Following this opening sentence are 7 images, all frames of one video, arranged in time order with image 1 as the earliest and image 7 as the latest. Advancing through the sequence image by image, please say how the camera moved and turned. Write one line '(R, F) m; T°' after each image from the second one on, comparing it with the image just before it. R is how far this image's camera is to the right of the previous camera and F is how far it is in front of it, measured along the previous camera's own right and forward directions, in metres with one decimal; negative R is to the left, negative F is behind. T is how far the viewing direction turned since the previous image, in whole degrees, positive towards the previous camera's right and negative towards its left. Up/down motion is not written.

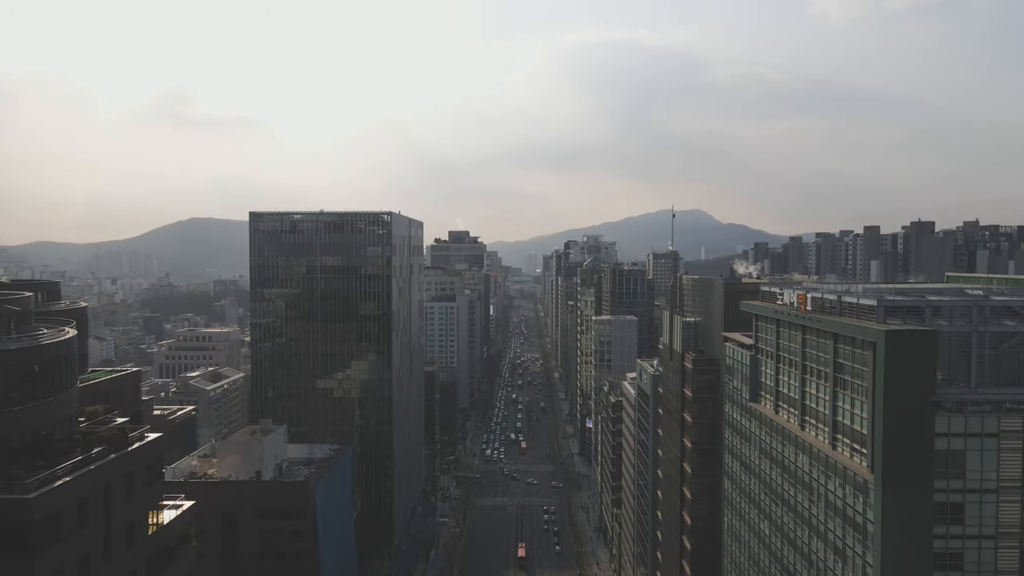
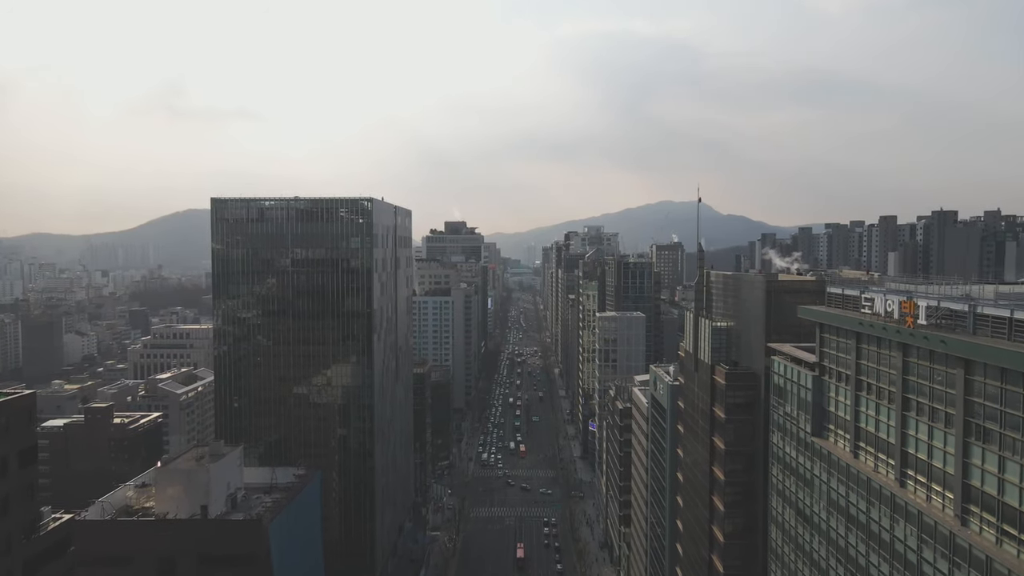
(+0.2, +7.3) m; 0°
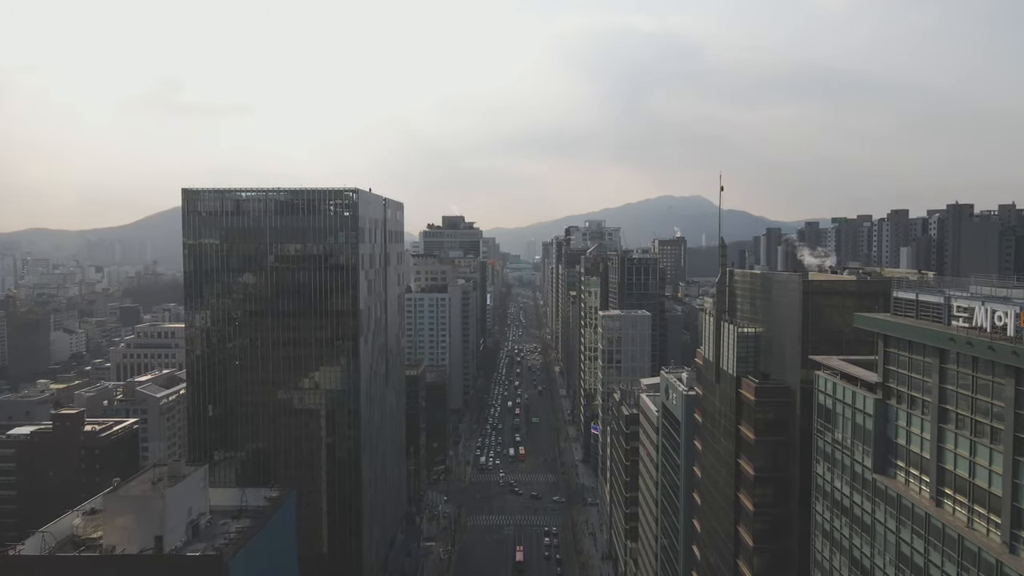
(+0.1, +4.6) m; 0°
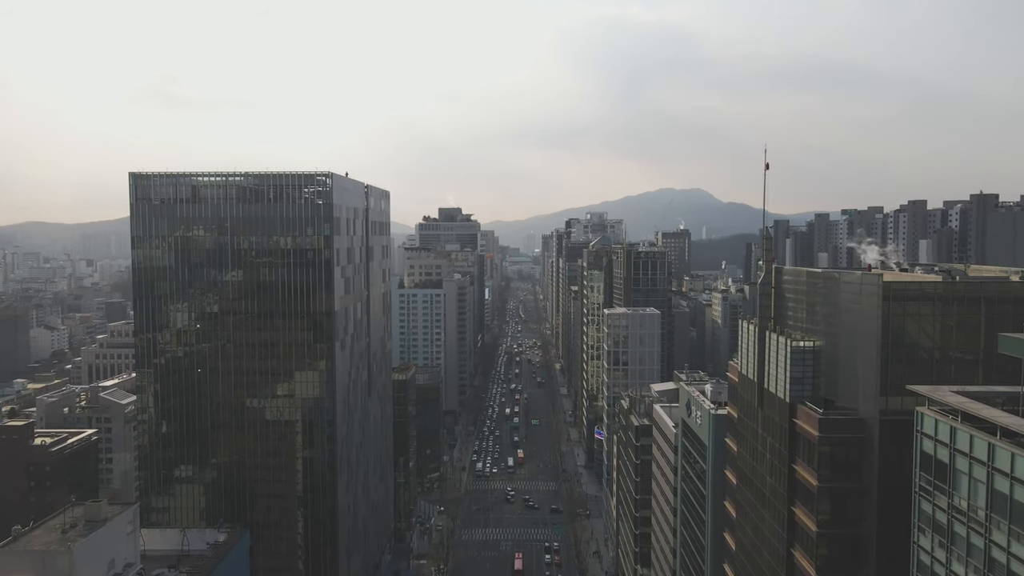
(+0.2, +6.6) m; 0°
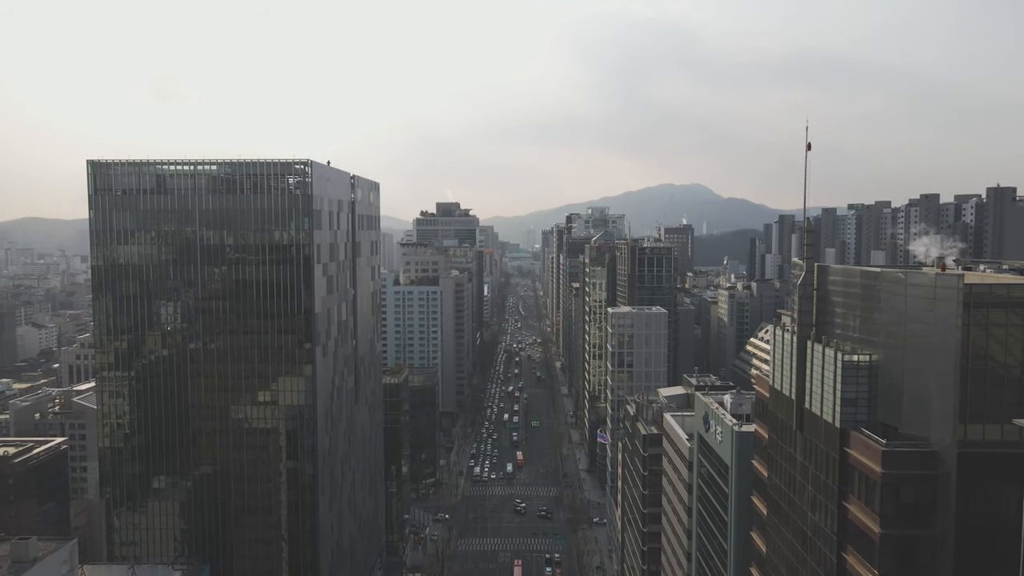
(+0.1, +4.1) m; 0°
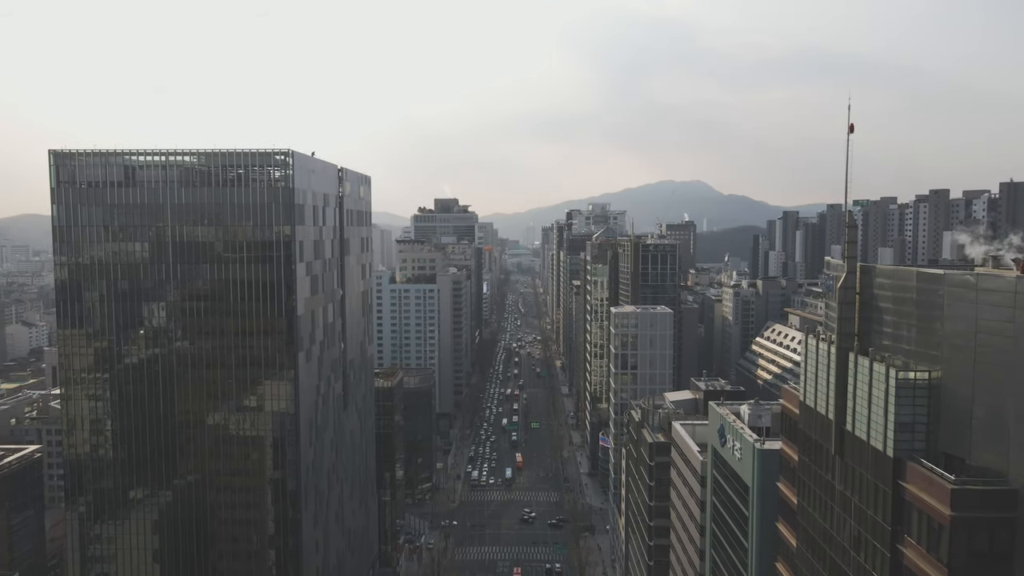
(+0.1, +3.1) m; 0°
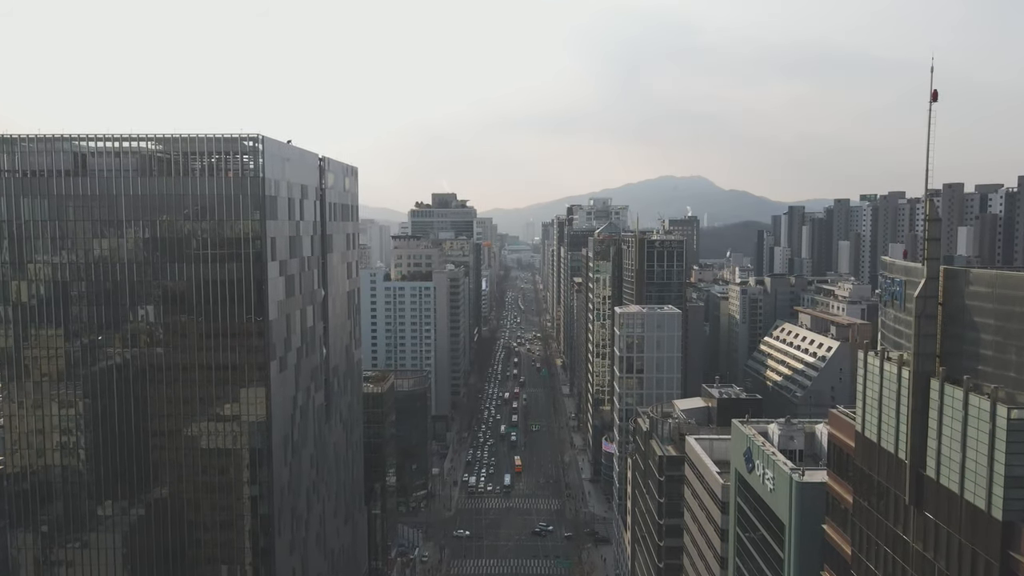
(+0.1, +4.1) m; 0°
